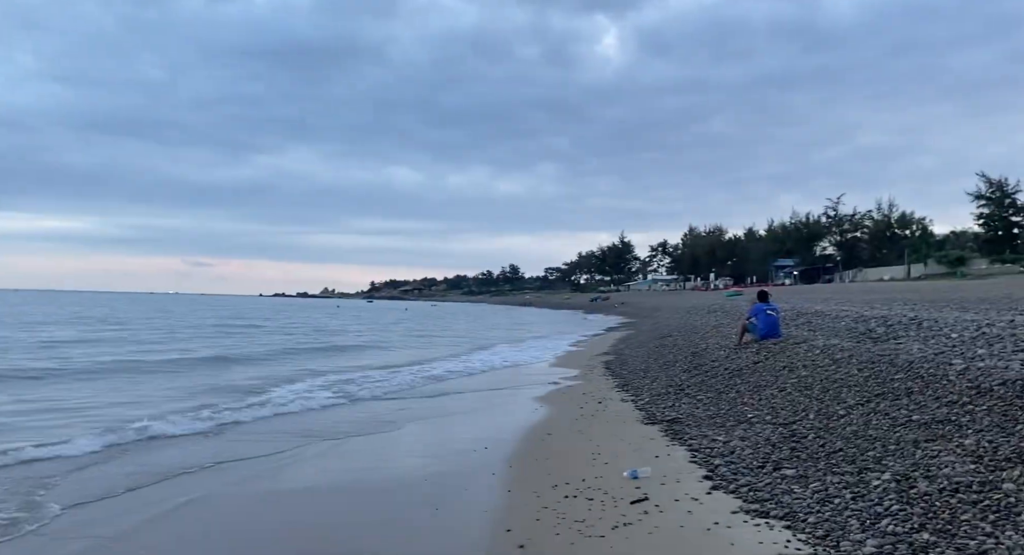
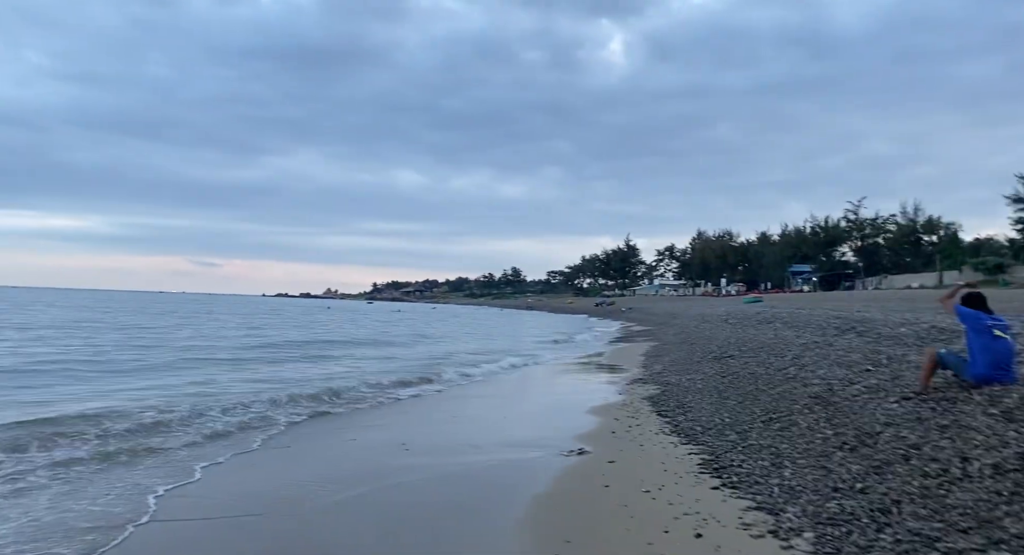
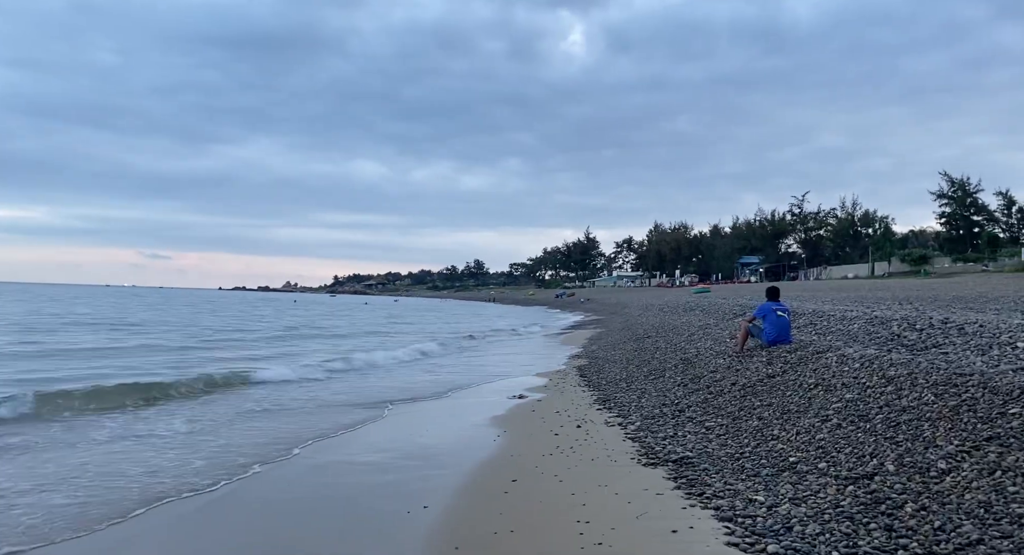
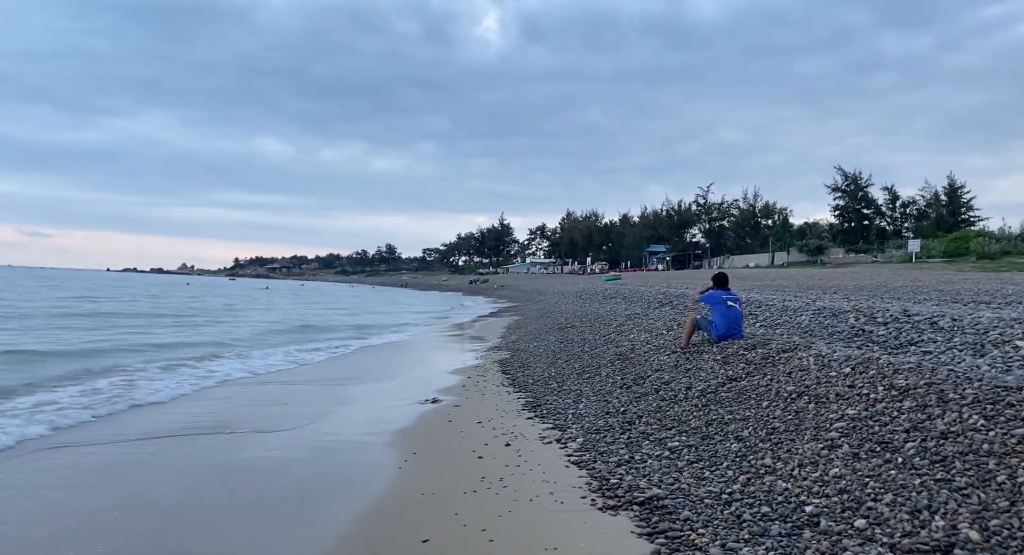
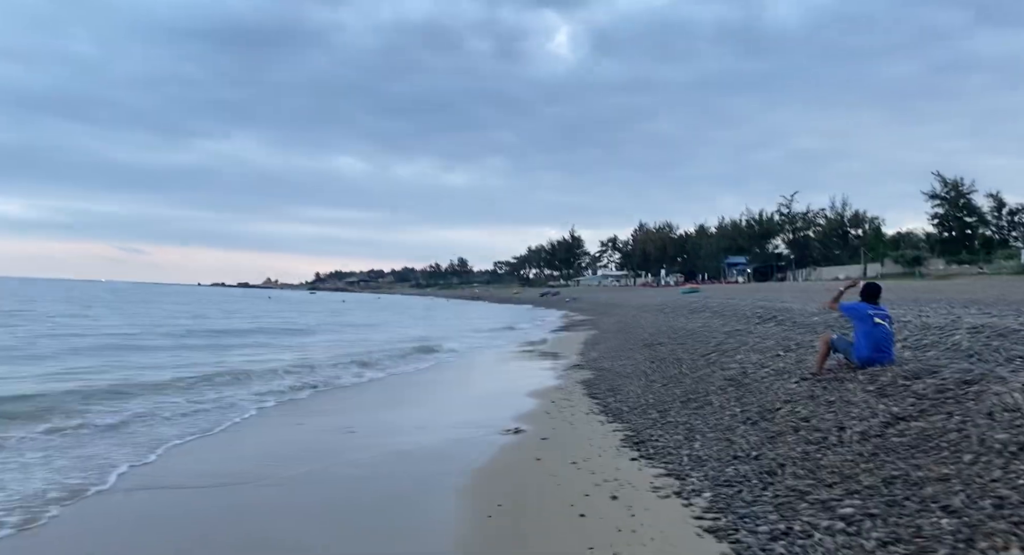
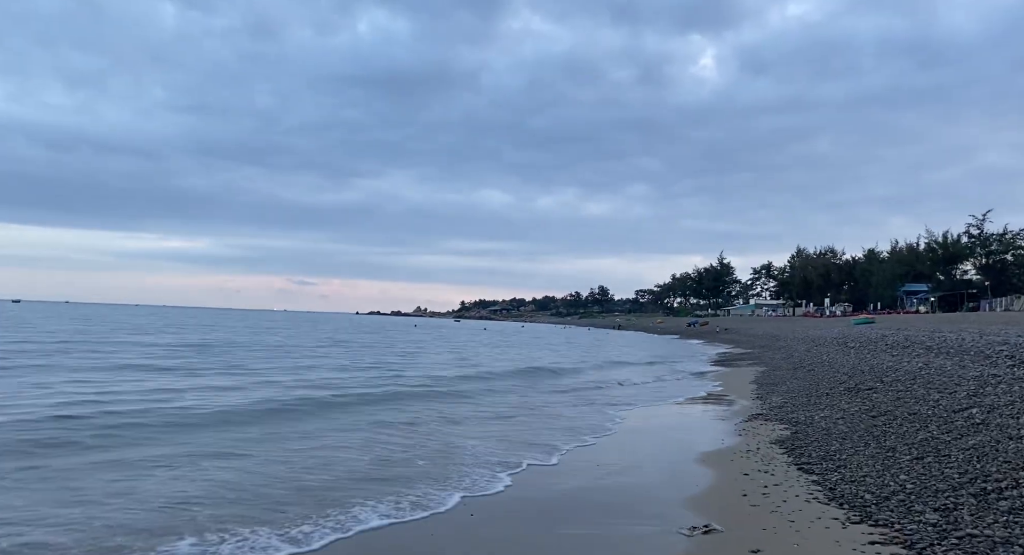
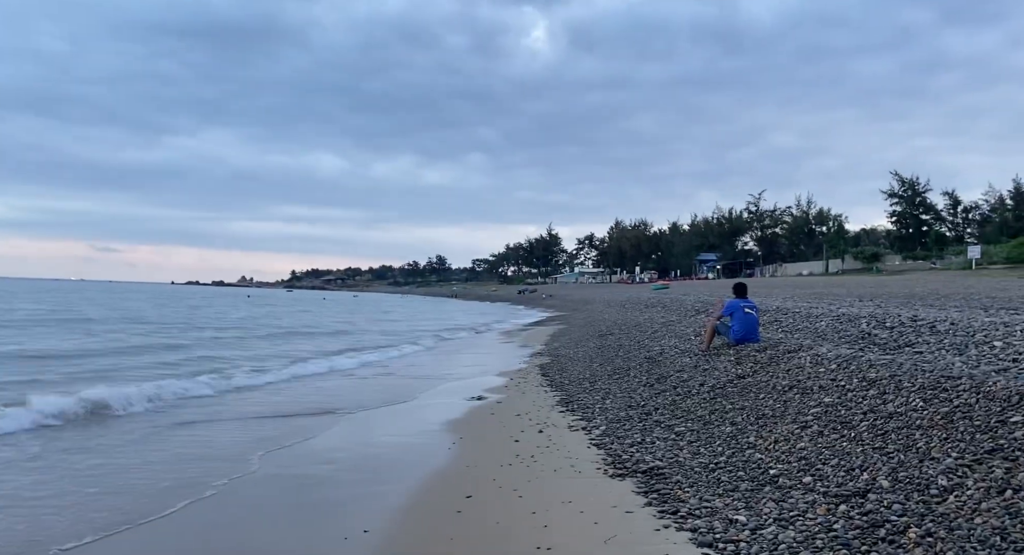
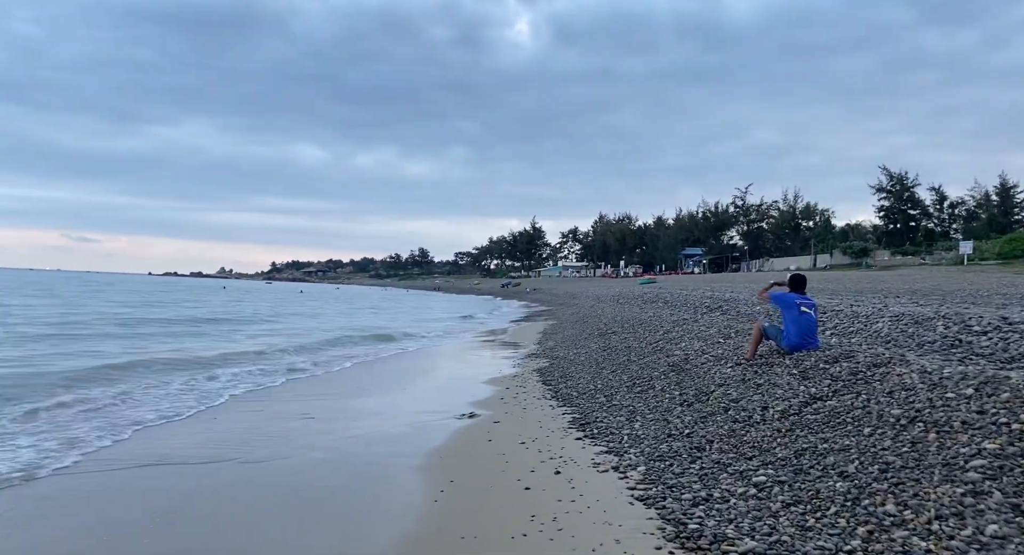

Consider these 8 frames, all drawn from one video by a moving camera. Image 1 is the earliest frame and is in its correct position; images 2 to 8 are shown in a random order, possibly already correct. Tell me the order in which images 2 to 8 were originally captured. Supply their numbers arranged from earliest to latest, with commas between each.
3, 7, 4, 8, 5, 2, 6
